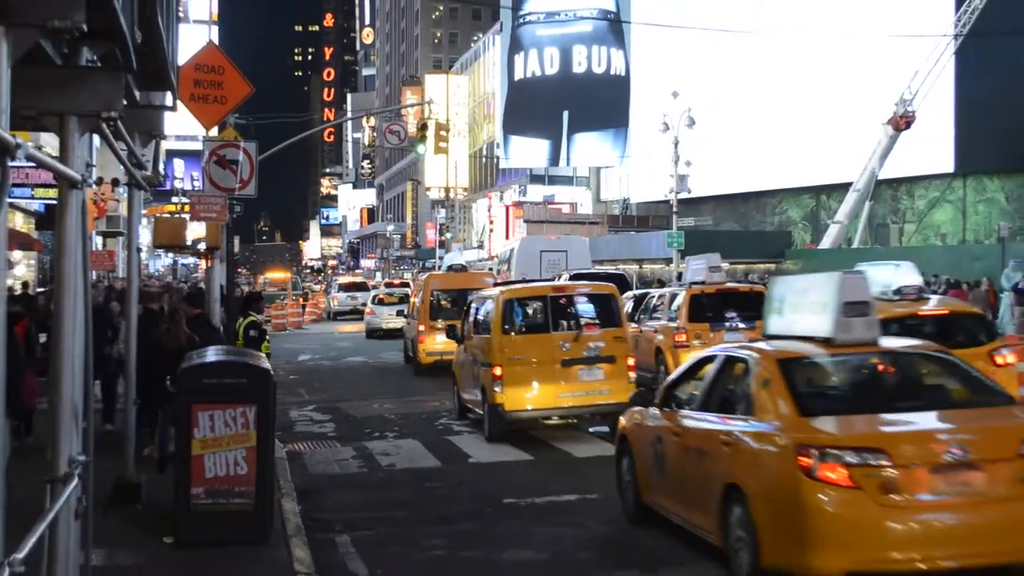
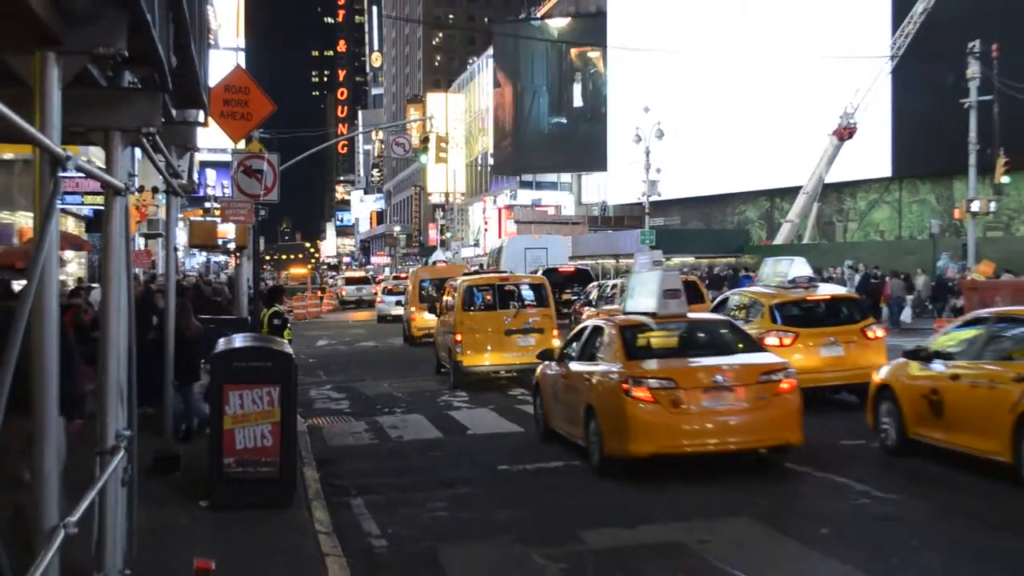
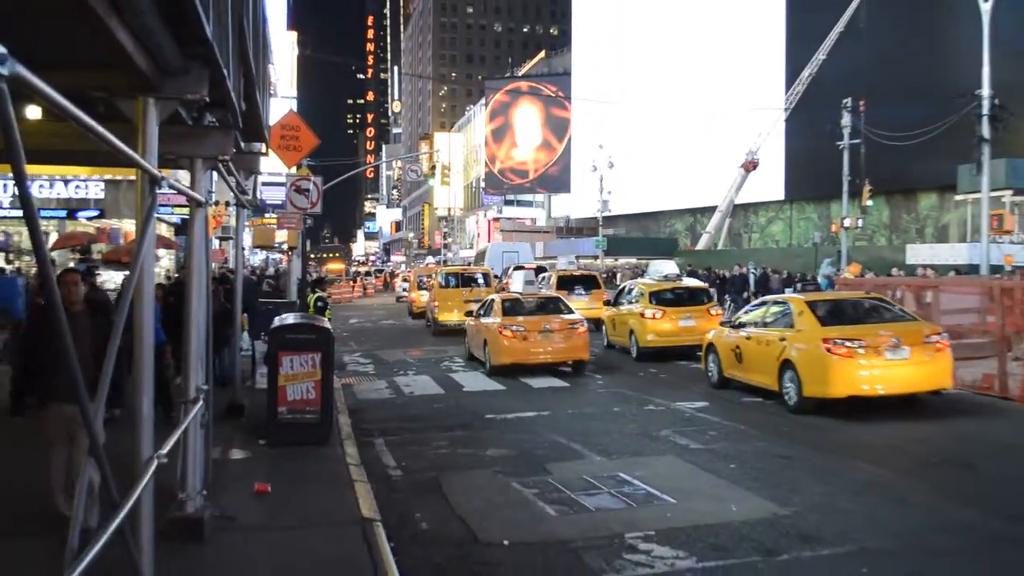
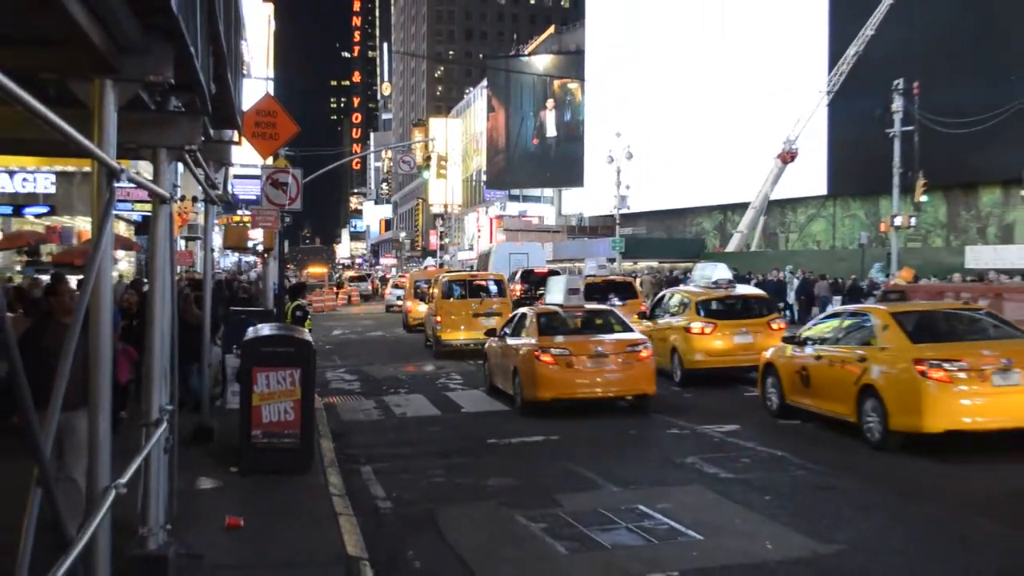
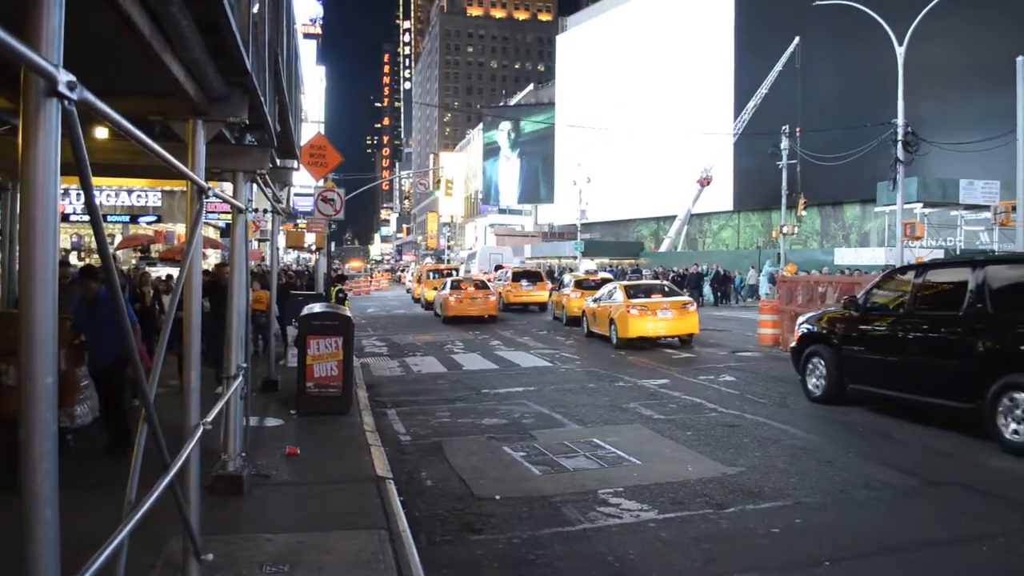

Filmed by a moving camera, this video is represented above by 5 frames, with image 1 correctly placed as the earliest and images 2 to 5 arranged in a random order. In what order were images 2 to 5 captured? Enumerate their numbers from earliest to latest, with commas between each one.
2, 4, 3, 5
